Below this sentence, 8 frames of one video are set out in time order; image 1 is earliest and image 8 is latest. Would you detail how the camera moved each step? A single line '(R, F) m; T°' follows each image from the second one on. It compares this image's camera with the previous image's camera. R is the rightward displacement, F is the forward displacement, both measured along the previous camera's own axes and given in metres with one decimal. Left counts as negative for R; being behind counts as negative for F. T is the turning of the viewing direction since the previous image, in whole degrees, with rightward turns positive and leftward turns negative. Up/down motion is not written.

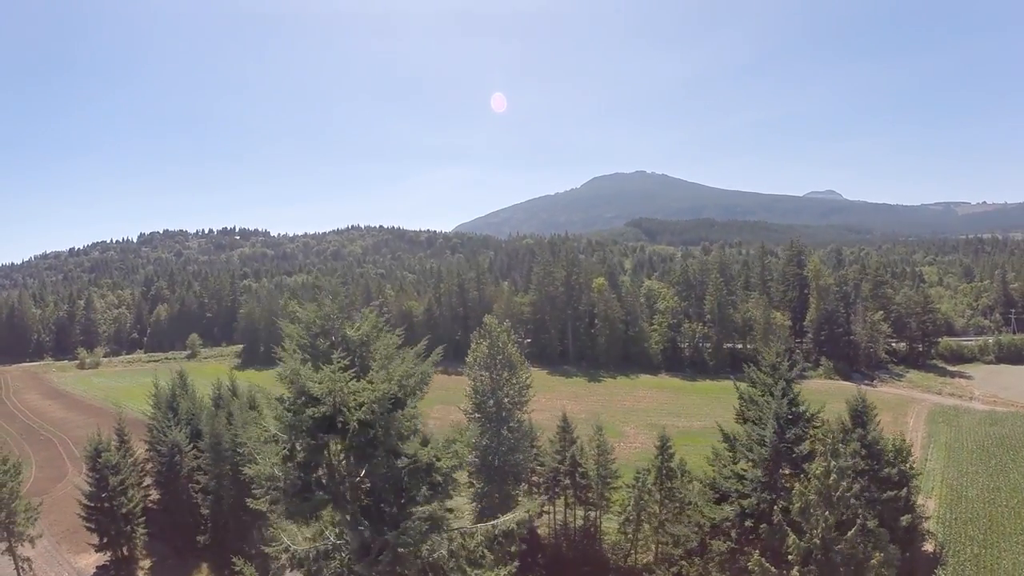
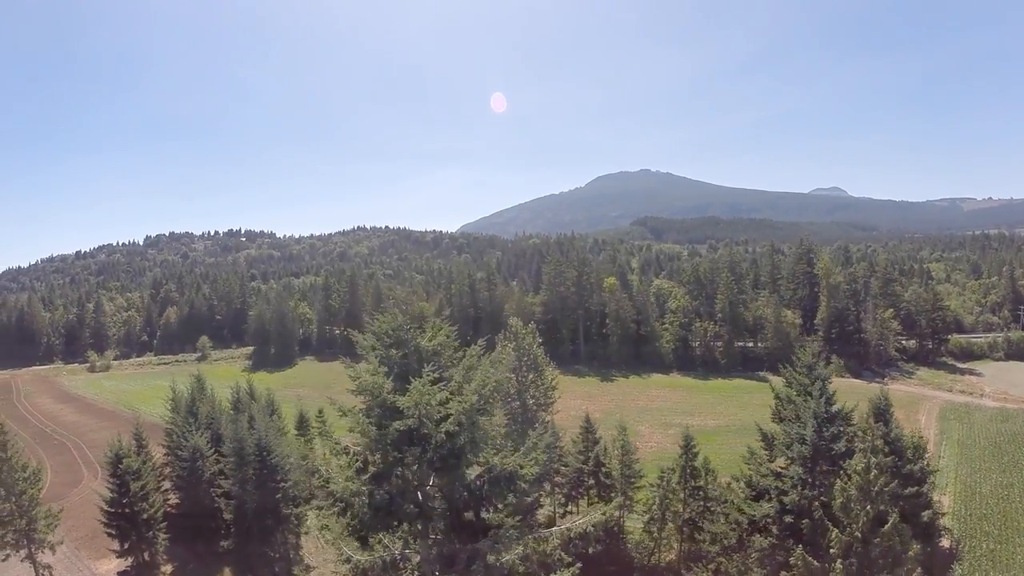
(-0.9, 0.0) m; 0°
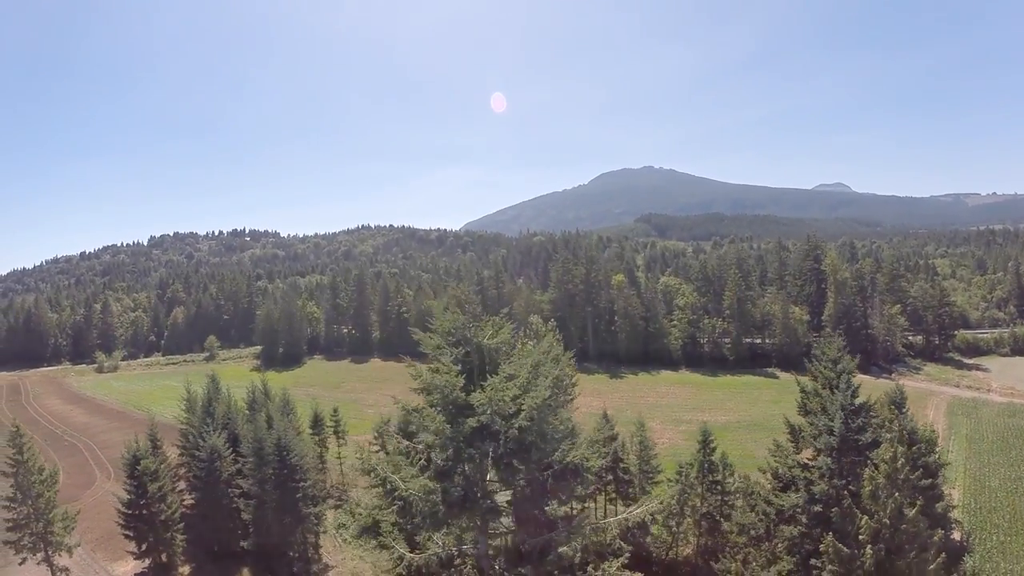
(-0.8, -0.1) m; 0°
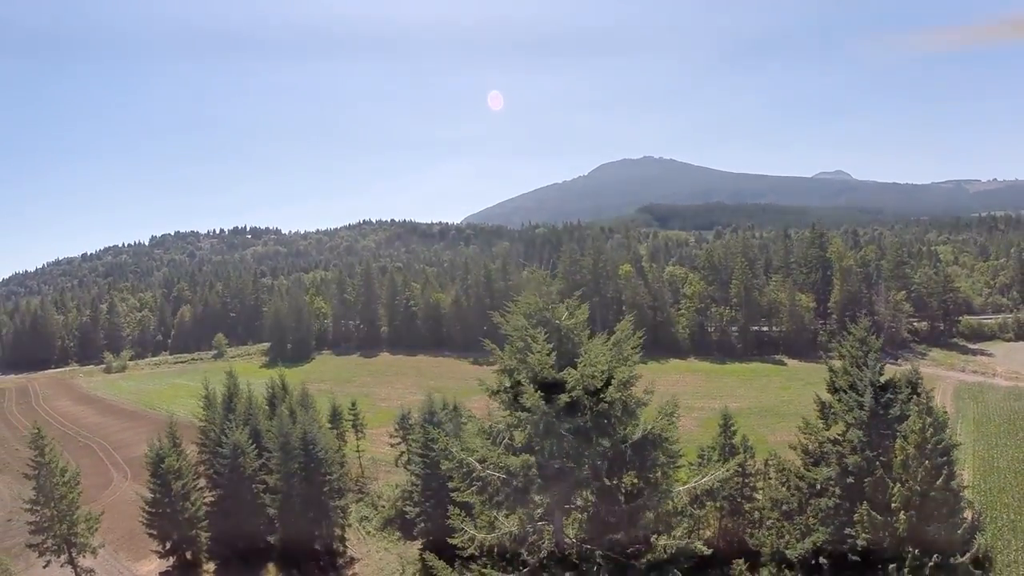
(-1.1, -0.4) m; 0°
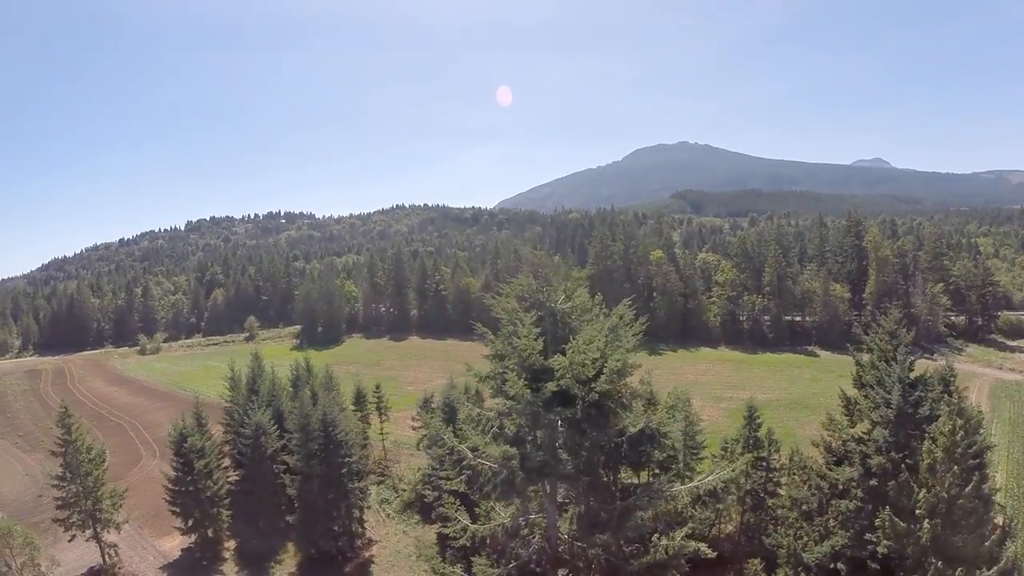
(+0.5, +0.4) m; -3°
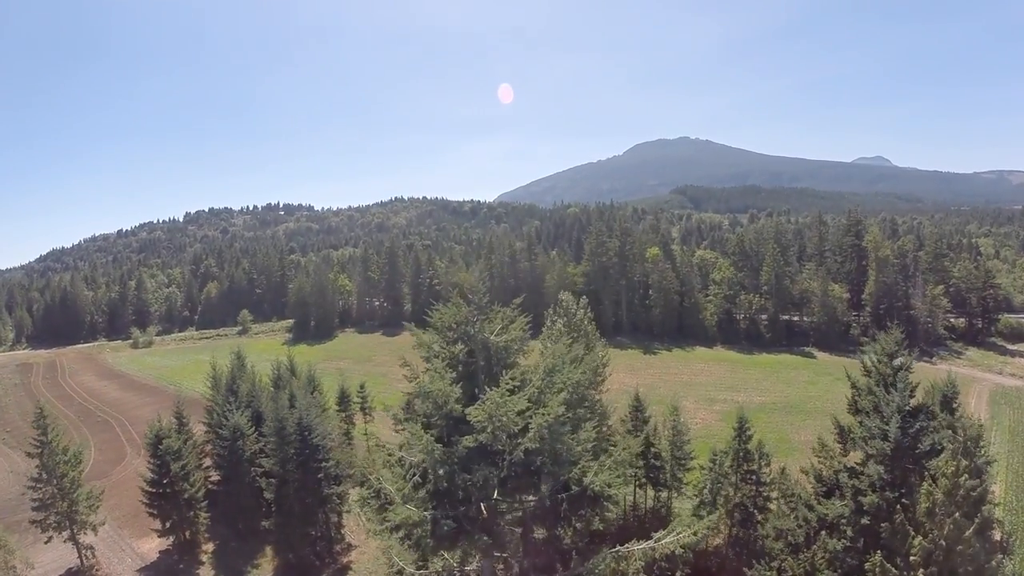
(+0.9, +1.2) m; 0°
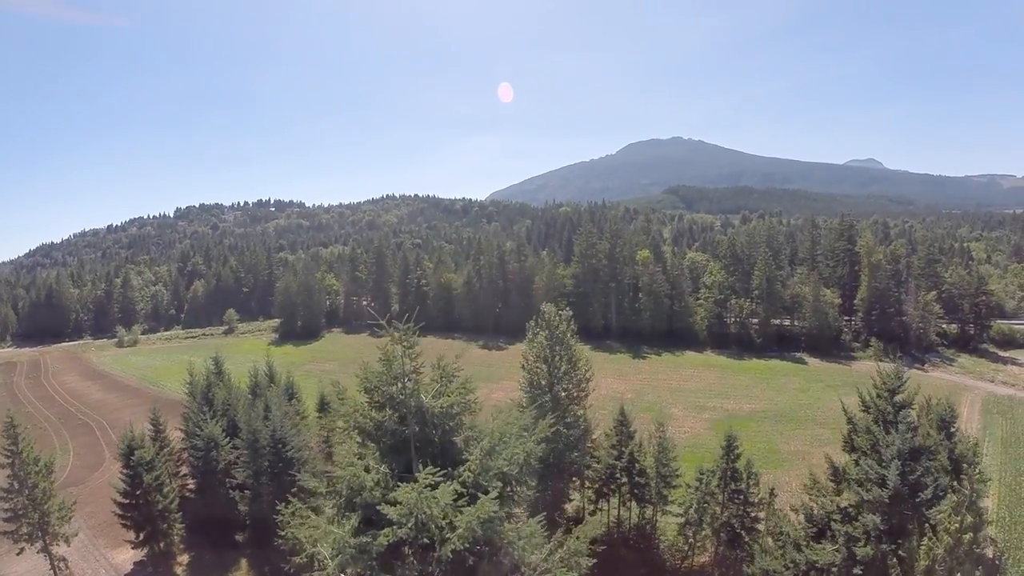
(+0.6, +1.0) m; +1°
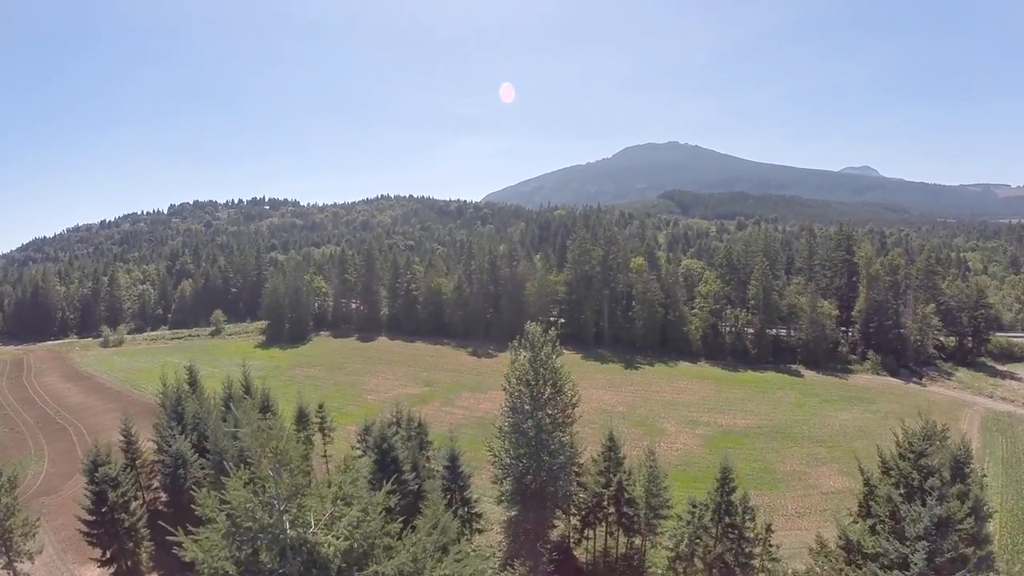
(+0.5, +1.6) m; 0°
